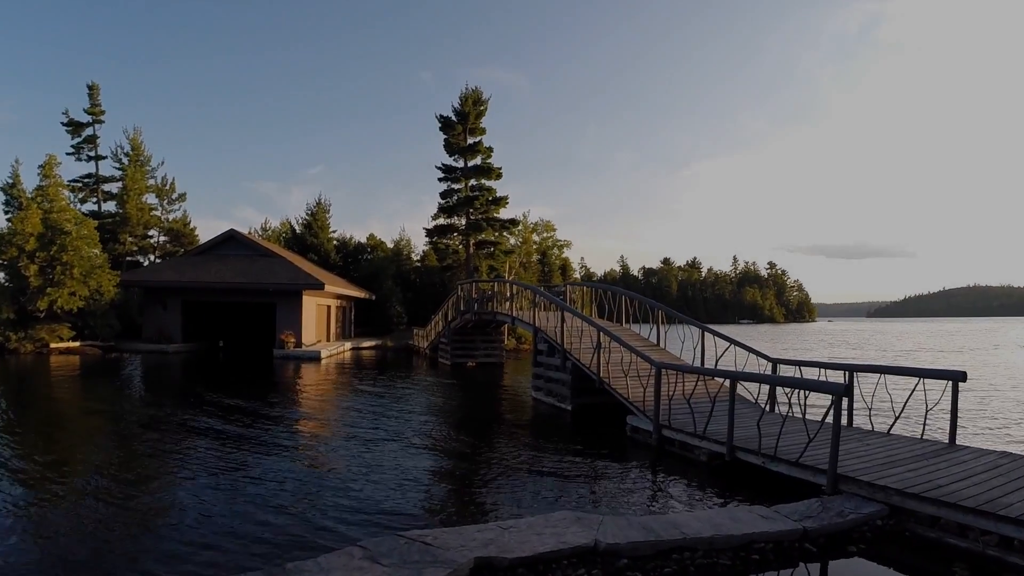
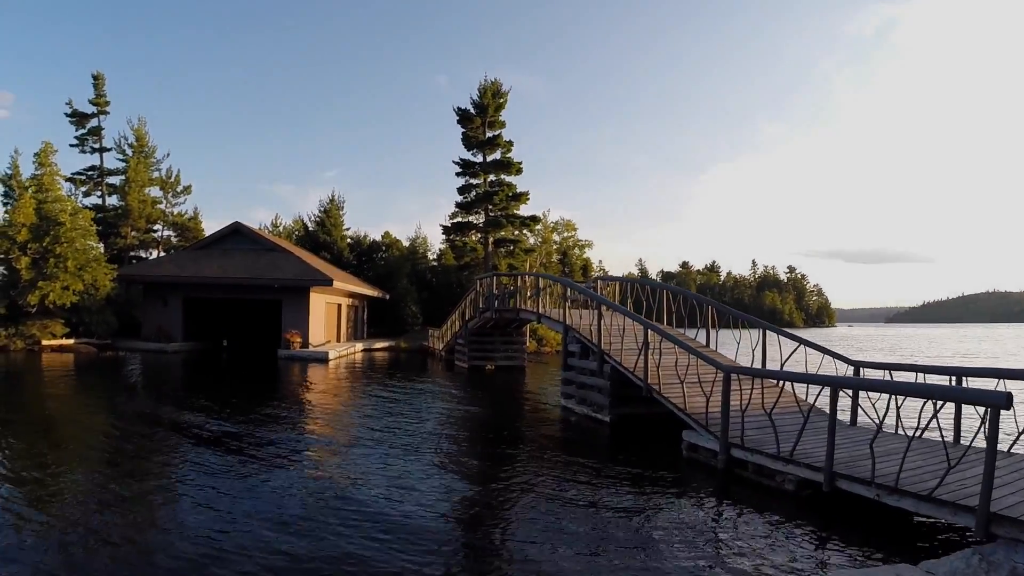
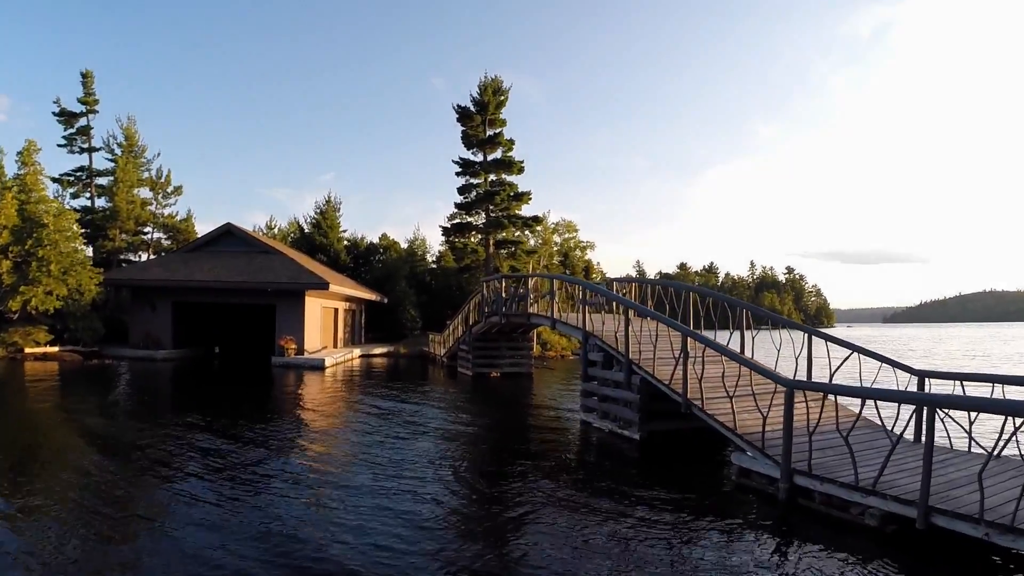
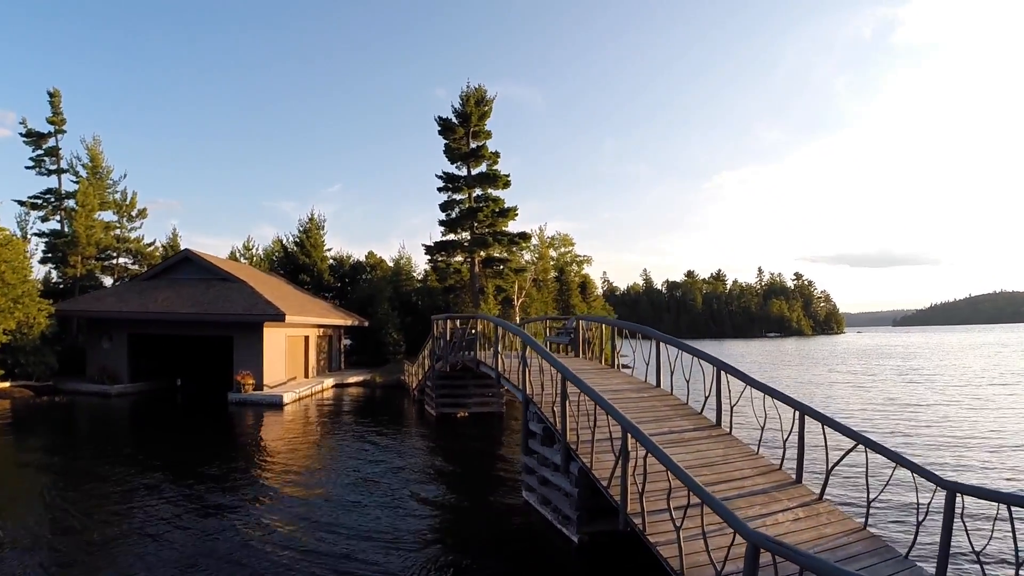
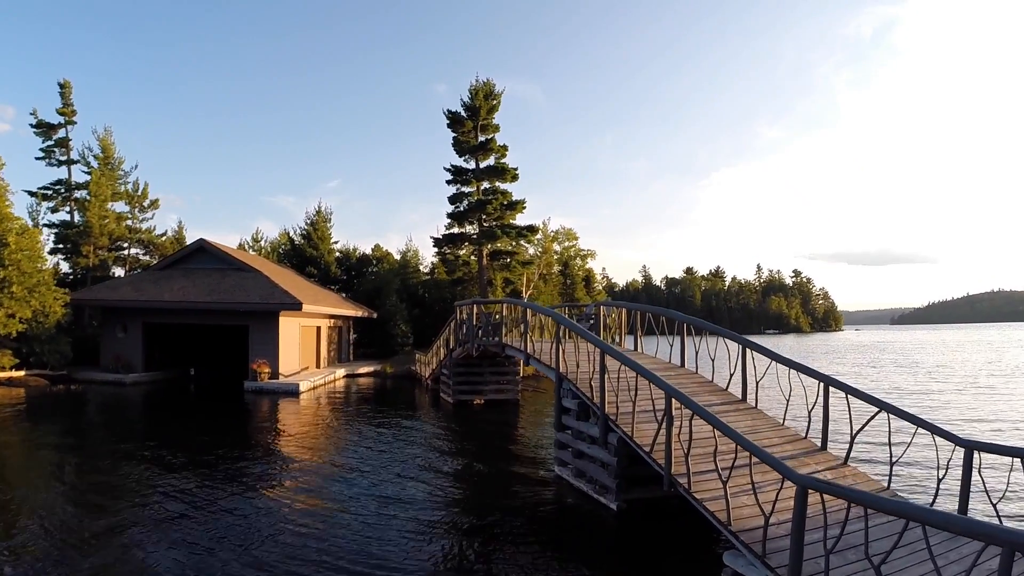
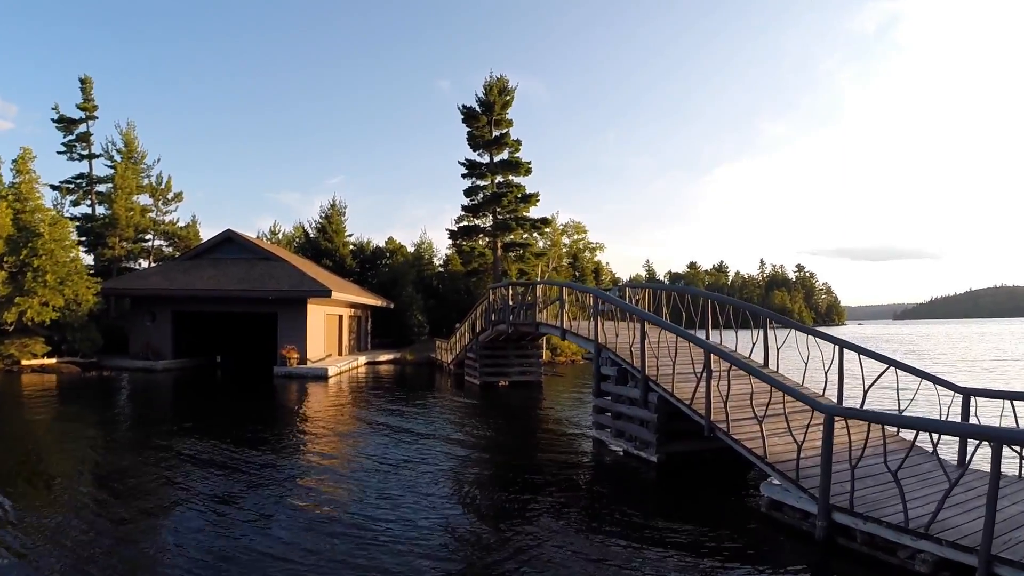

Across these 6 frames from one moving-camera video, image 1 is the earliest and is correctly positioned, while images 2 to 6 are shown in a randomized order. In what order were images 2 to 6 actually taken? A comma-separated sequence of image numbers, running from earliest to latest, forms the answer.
2, 3, 6, 5, 4
